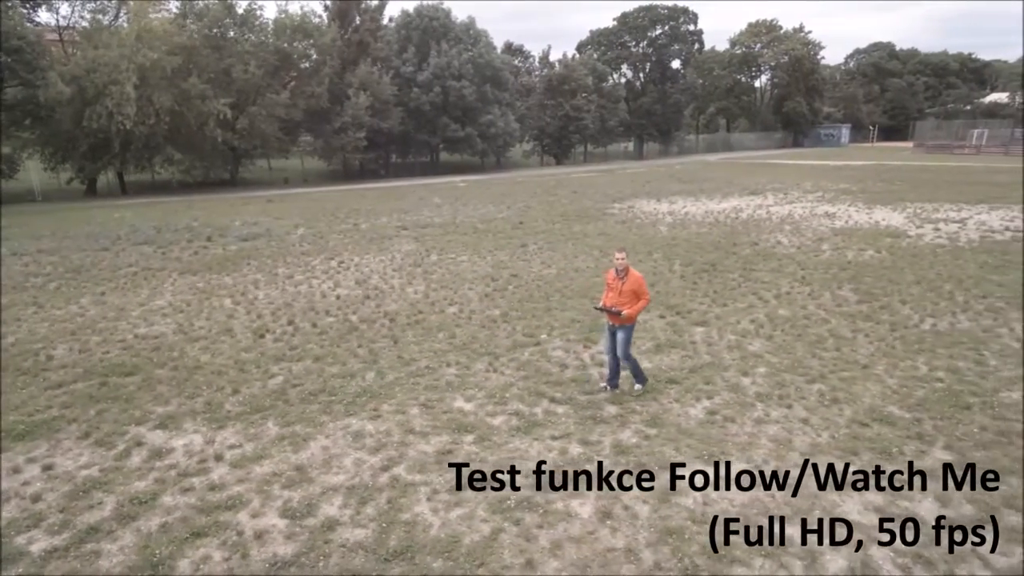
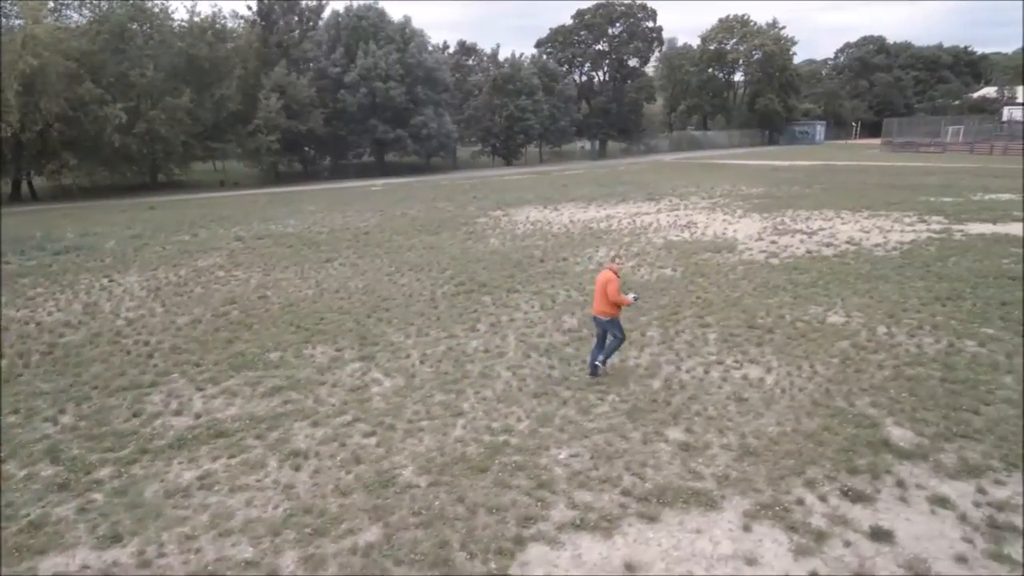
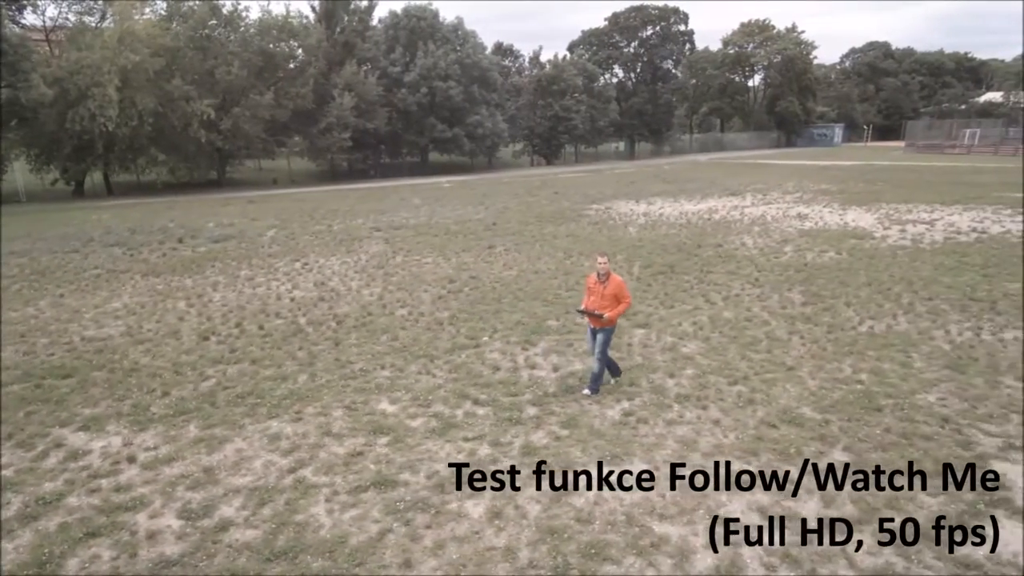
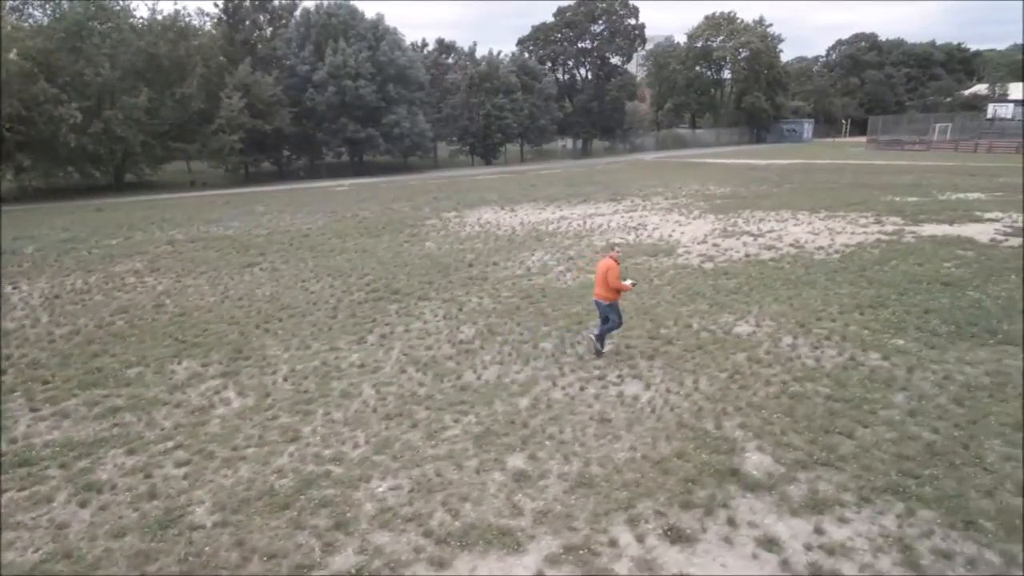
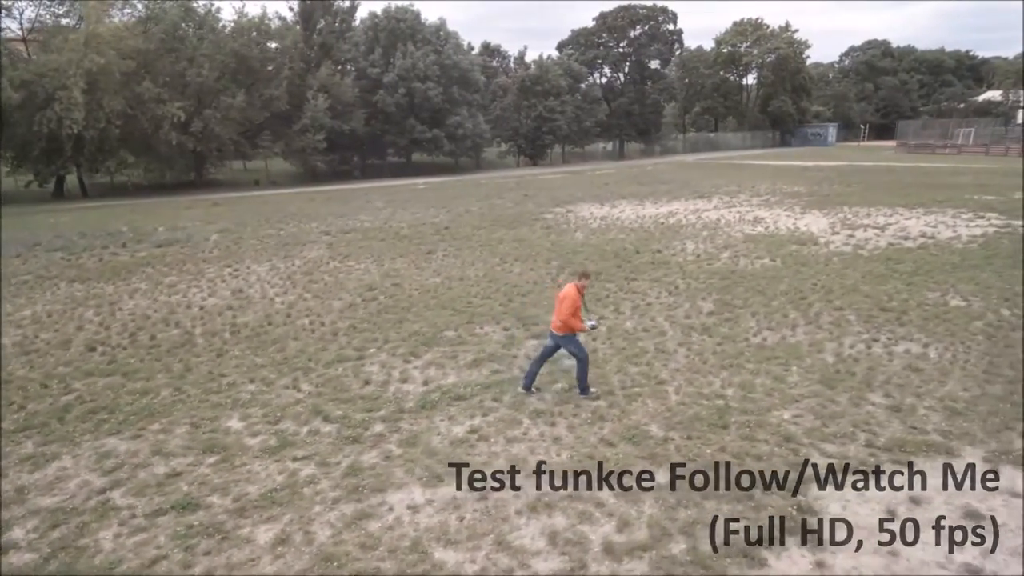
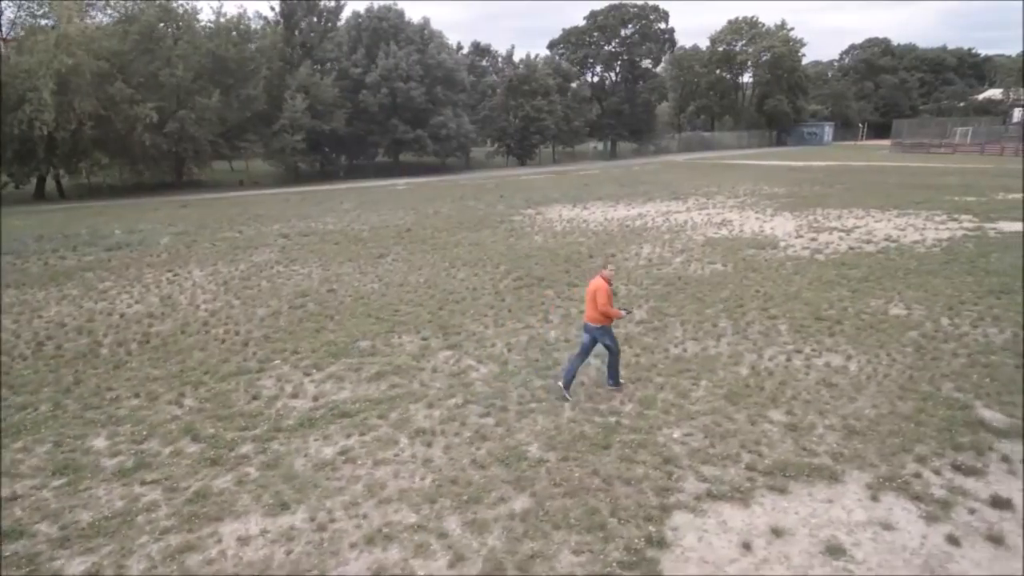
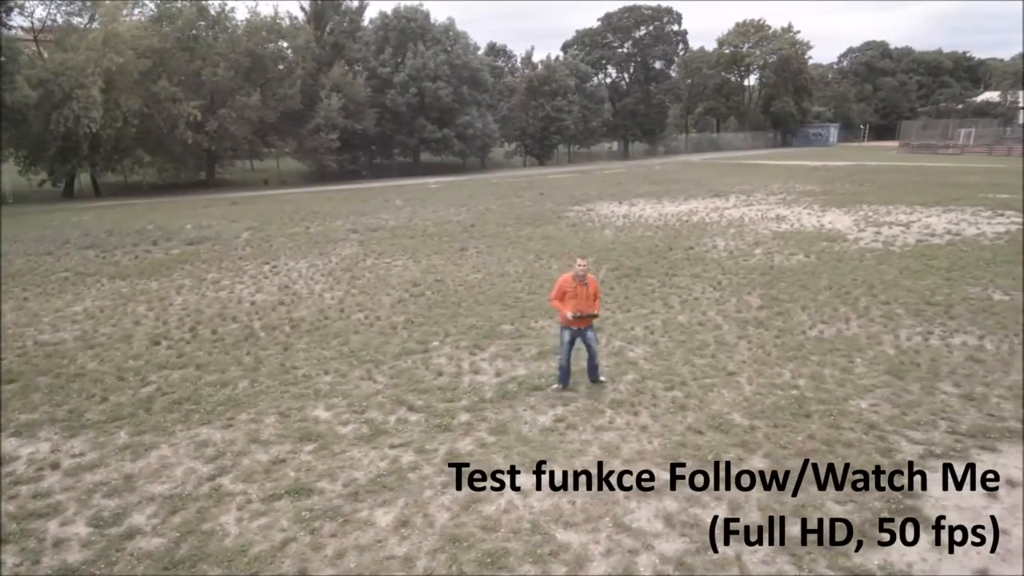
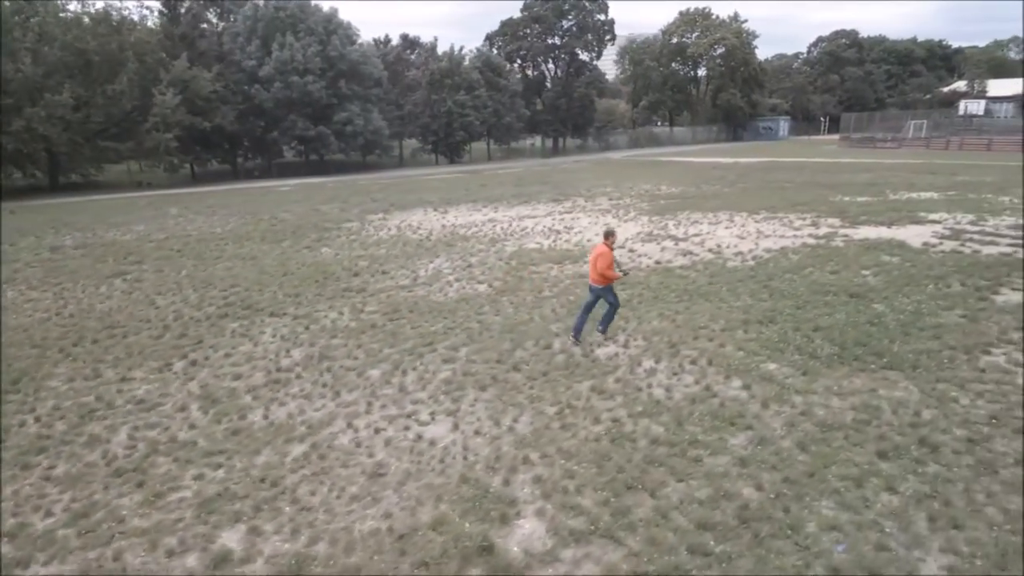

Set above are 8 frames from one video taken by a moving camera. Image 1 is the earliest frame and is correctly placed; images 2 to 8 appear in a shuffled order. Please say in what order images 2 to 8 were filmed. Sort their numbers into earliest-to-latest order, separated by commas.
3, 7, 5, 6, 2, 4, 8
